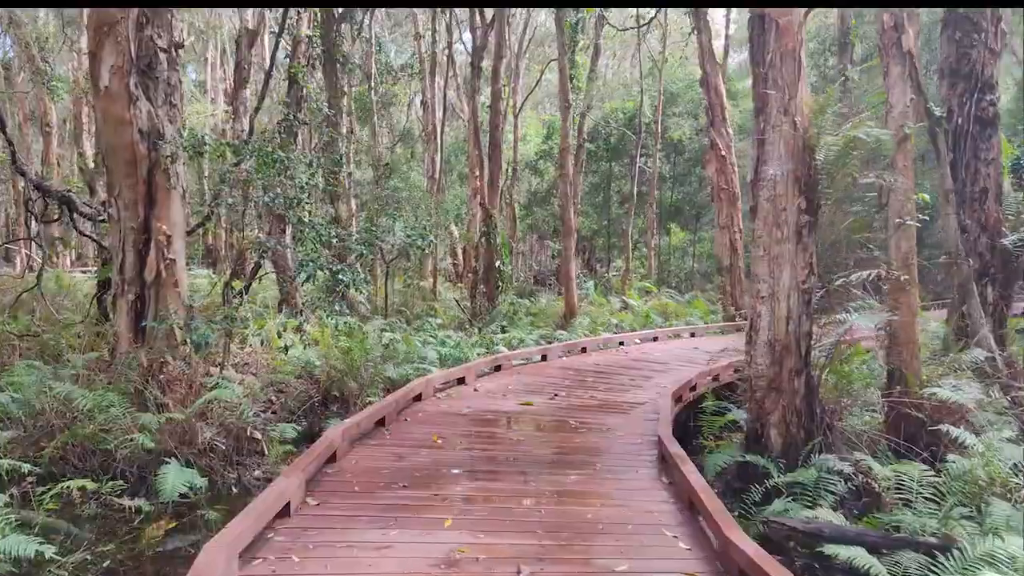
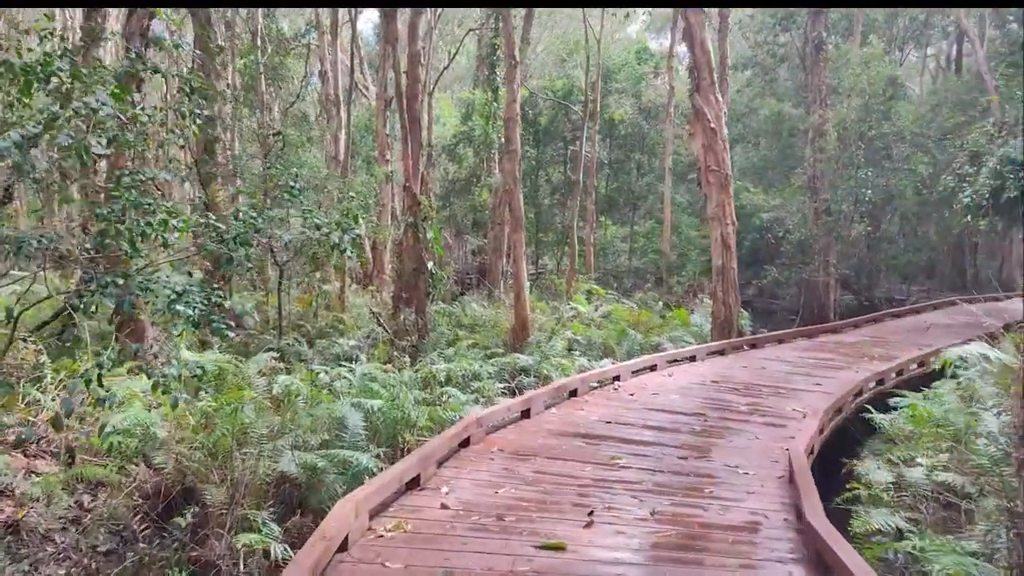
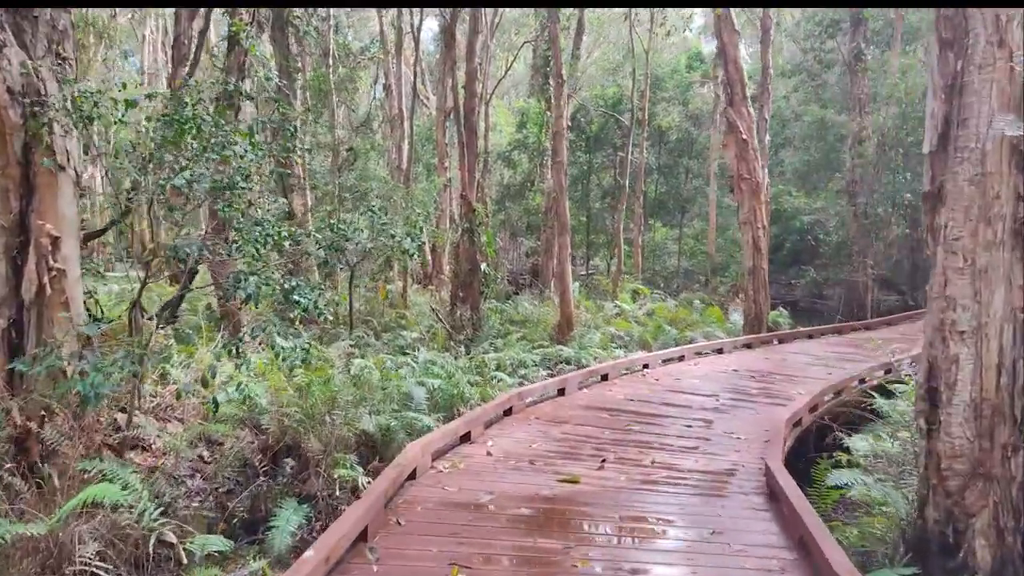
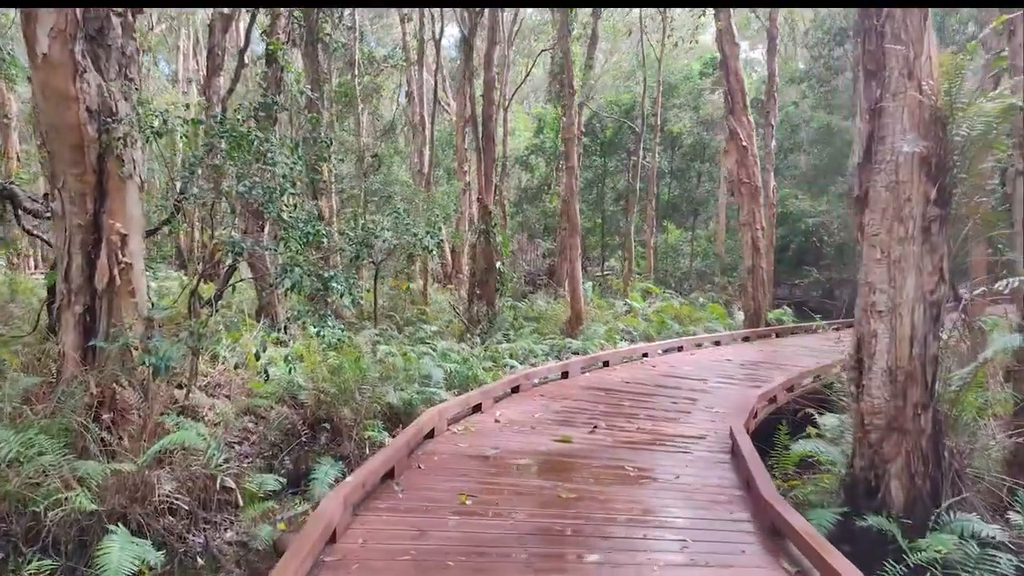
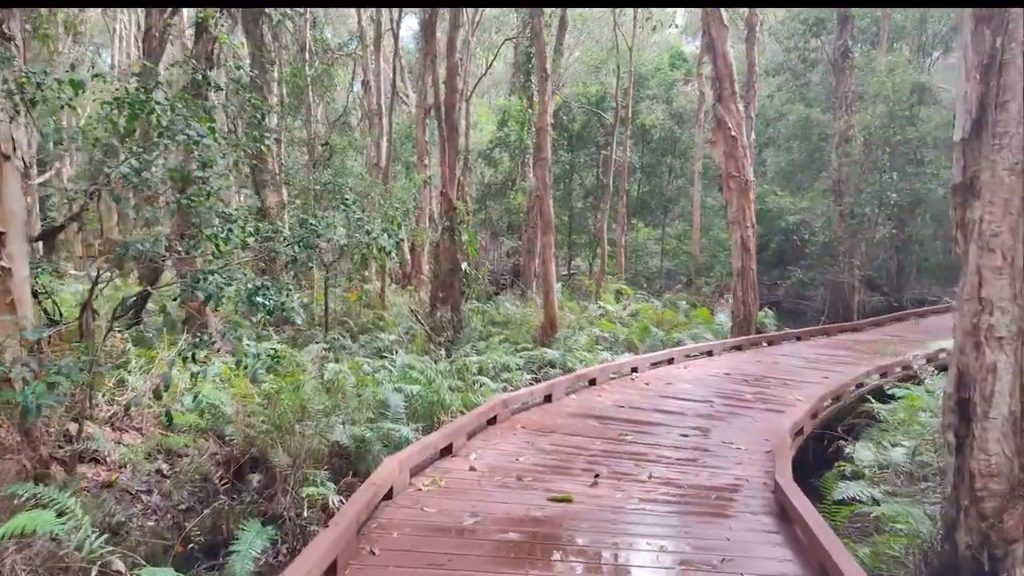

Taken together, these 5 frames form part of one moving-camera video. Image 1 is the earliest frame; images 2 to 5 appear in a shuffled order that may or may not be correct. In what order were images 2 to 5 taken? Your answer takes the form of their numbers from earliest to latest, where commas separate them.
4, 3, 5, 2
